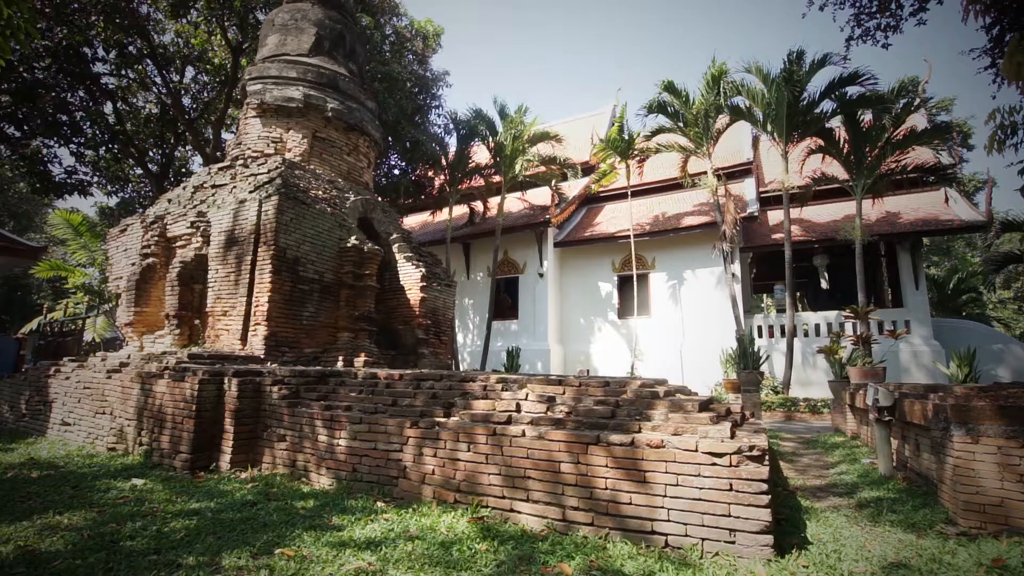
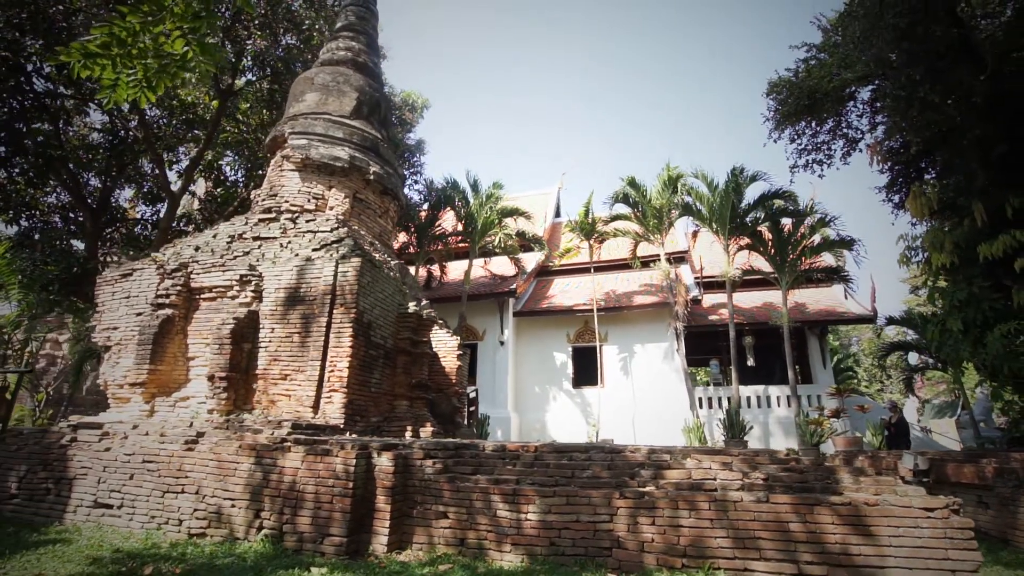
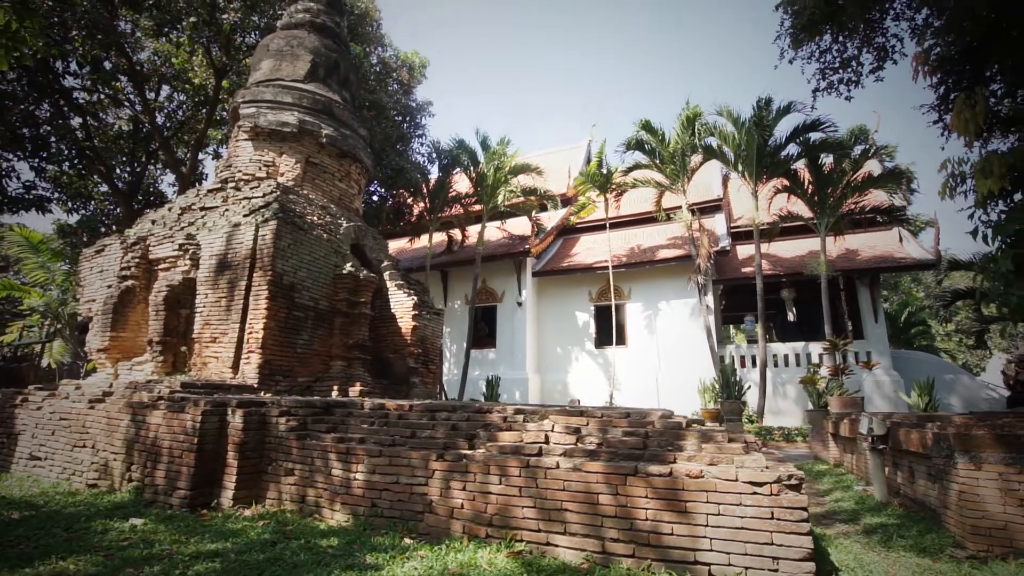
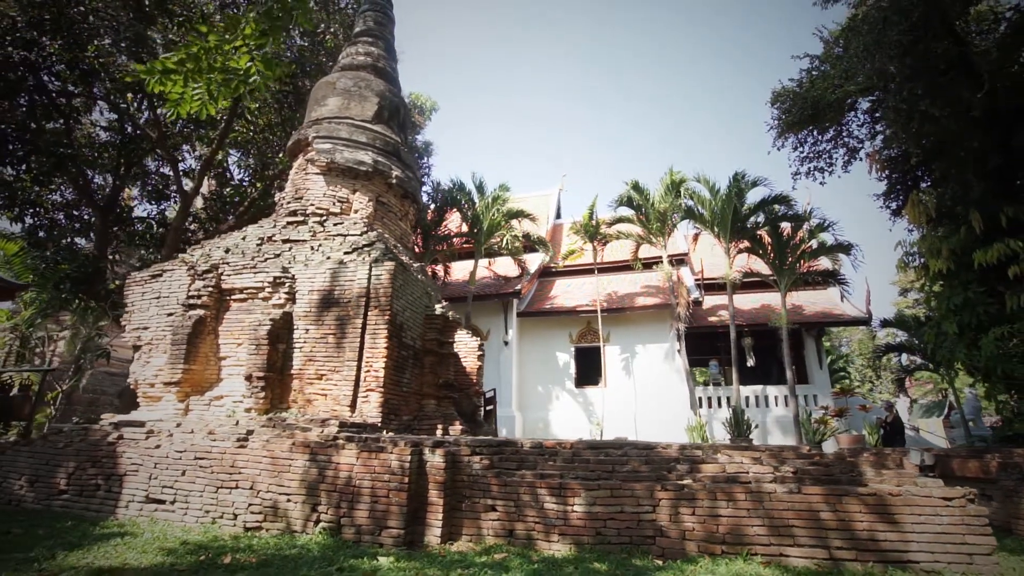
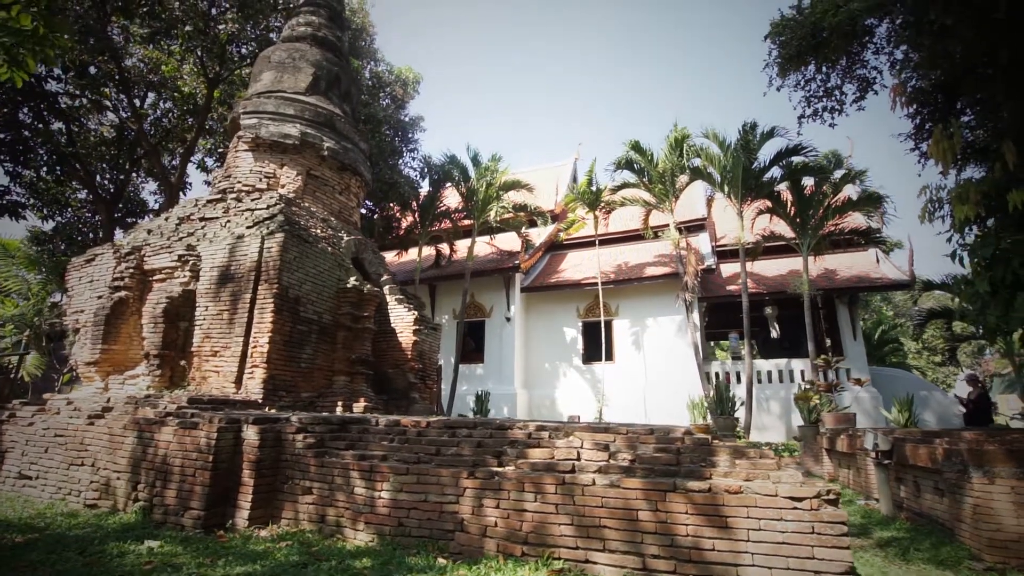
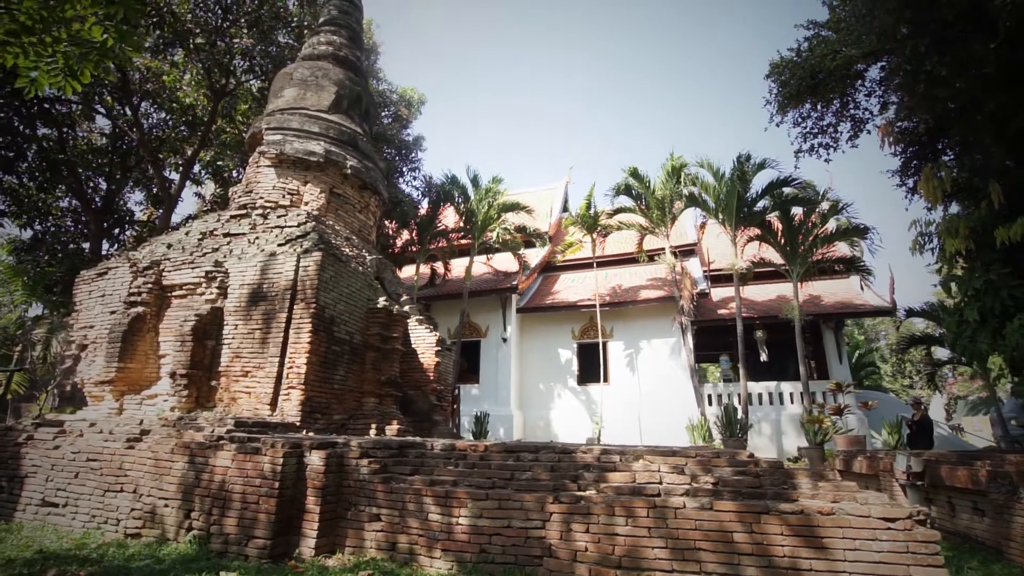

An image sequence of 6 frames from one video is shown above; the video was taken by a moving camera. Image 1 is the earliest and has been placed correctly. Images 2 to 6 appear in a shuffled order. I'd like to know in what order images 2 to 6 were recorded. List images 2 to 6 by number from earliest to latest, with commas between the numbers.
3, 5, 6, 2, 4
